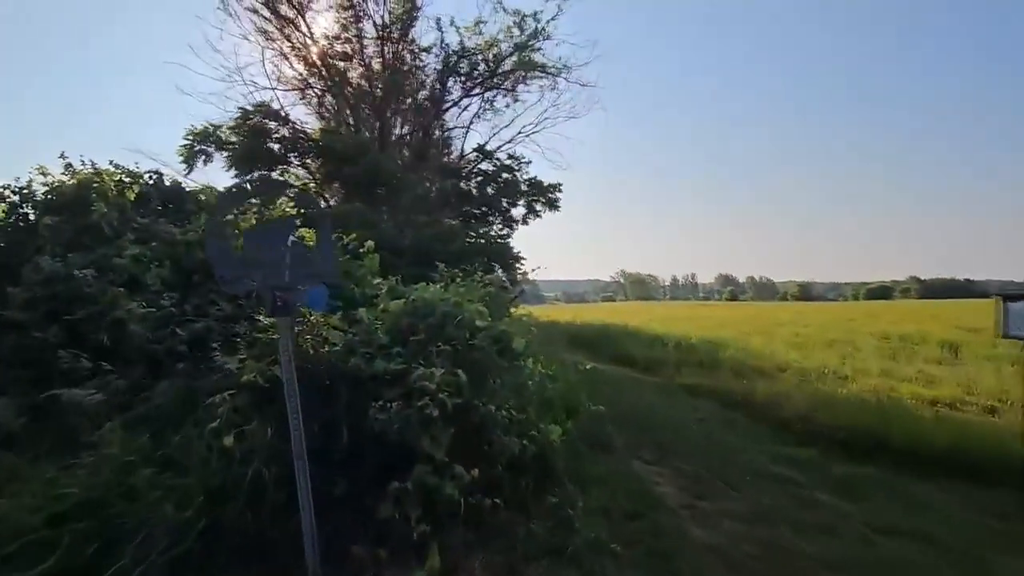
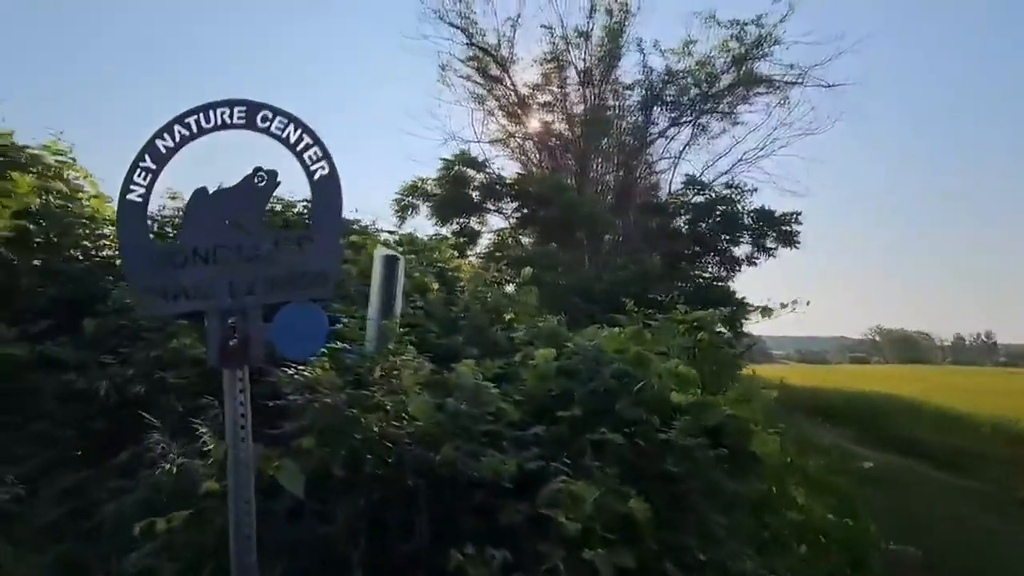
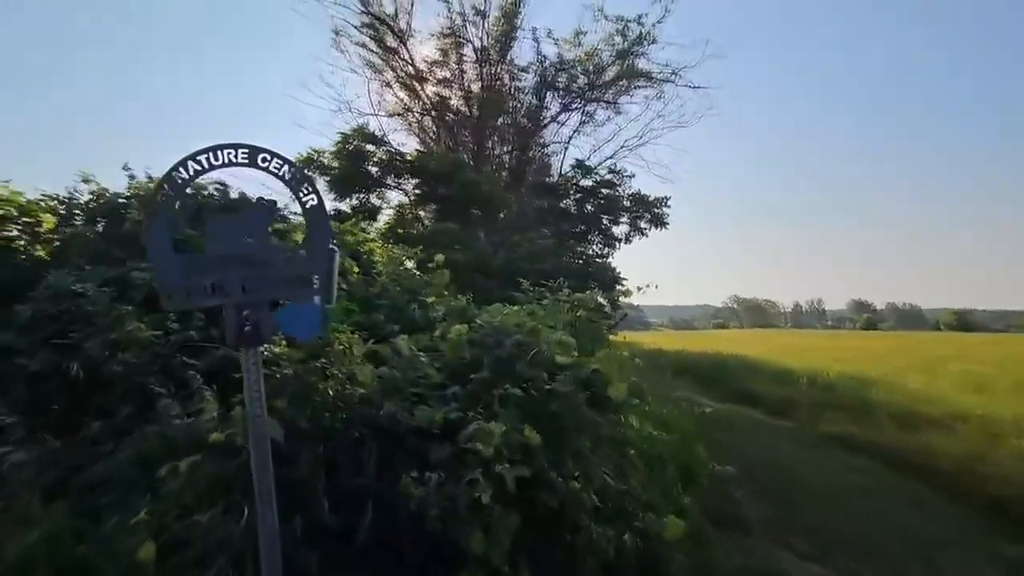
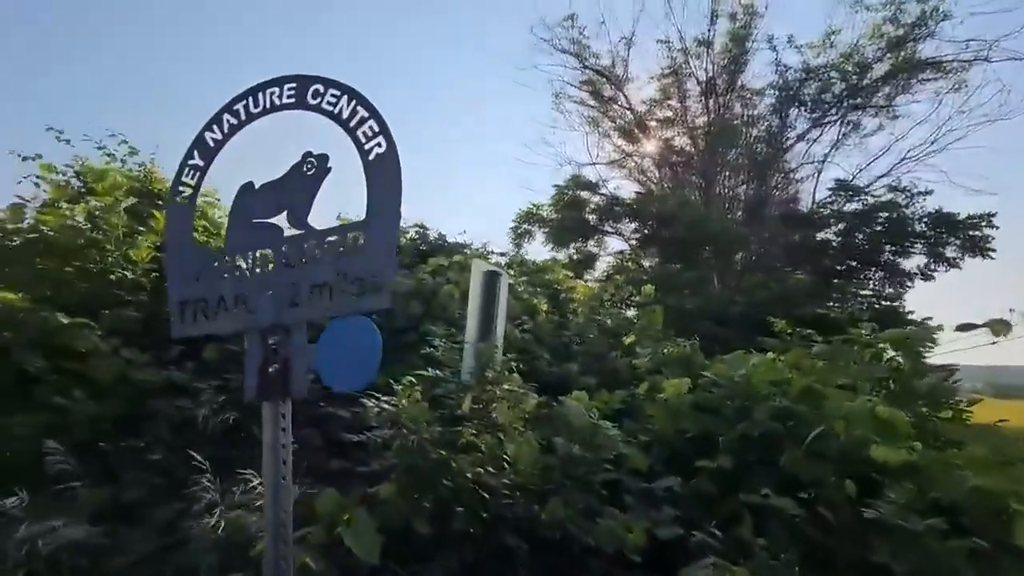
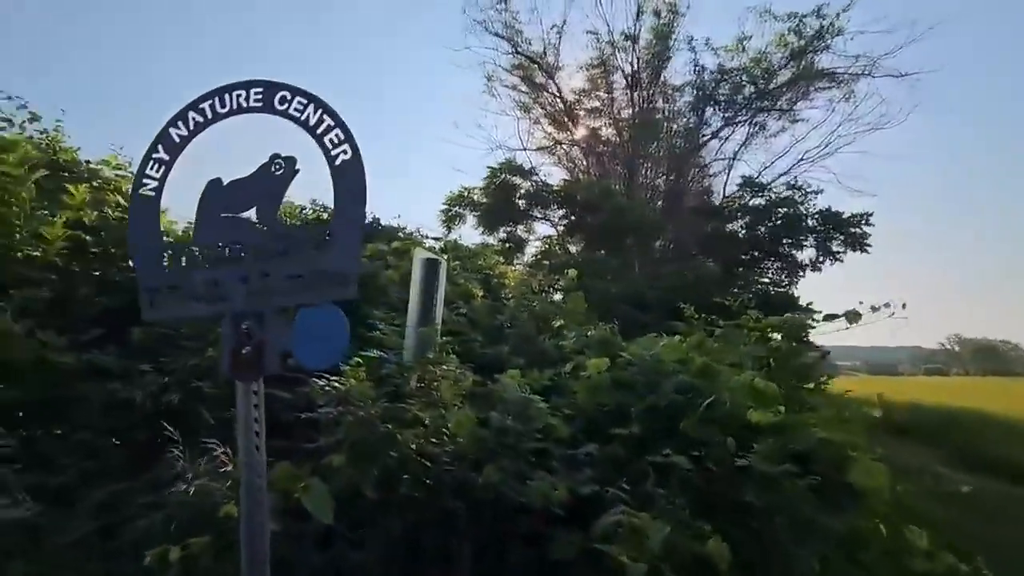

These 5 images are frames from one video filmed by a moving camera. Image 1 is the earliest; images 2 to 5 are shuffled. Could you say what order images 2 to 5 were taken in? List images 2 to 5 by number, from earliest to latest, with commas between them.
3, 2, 5, 4
